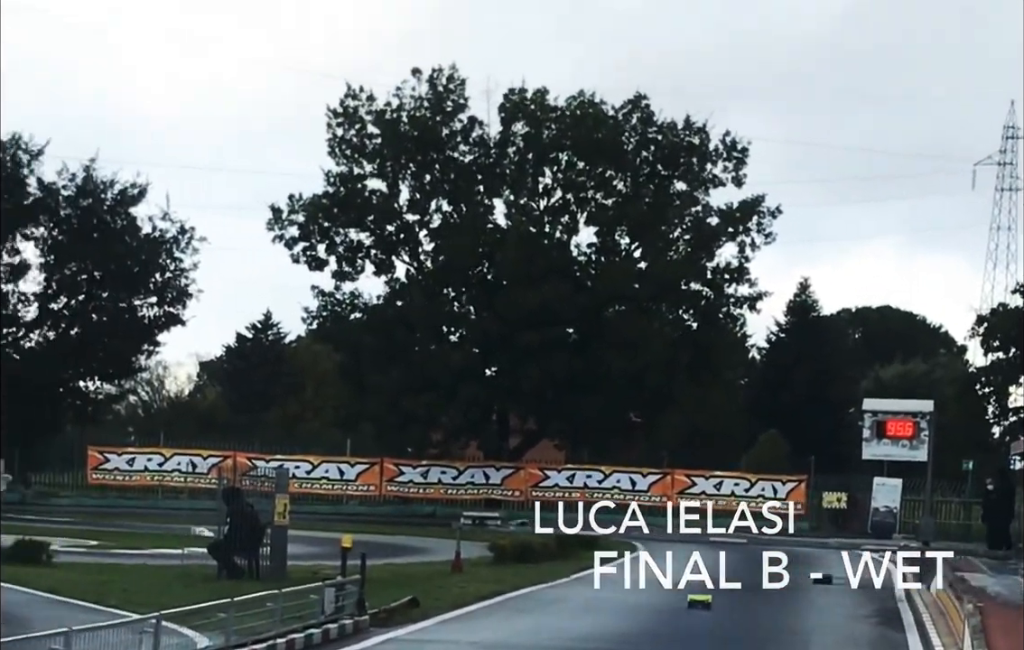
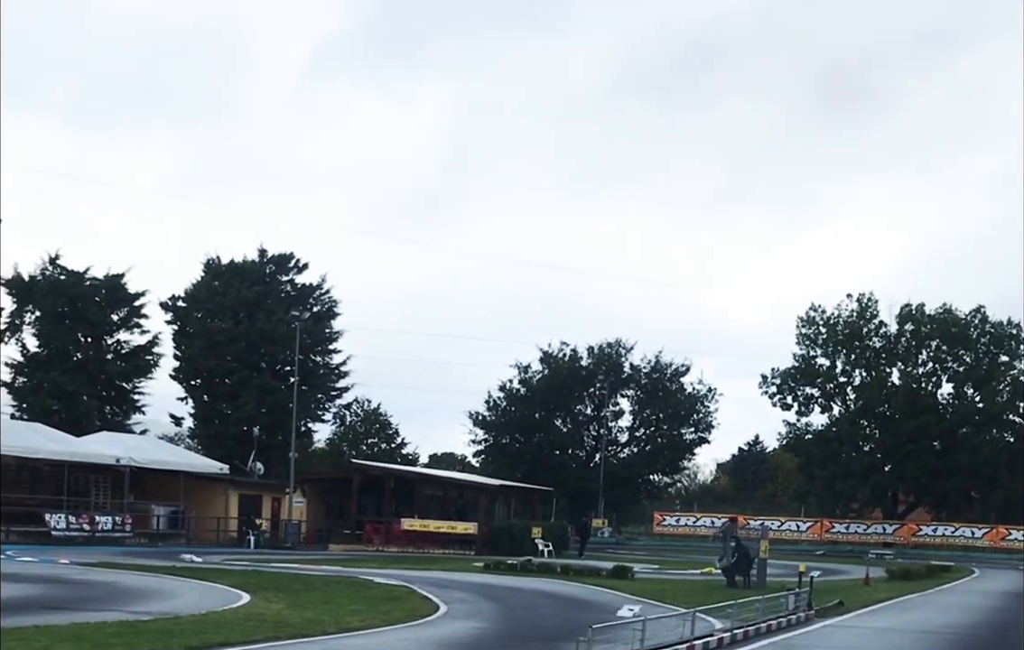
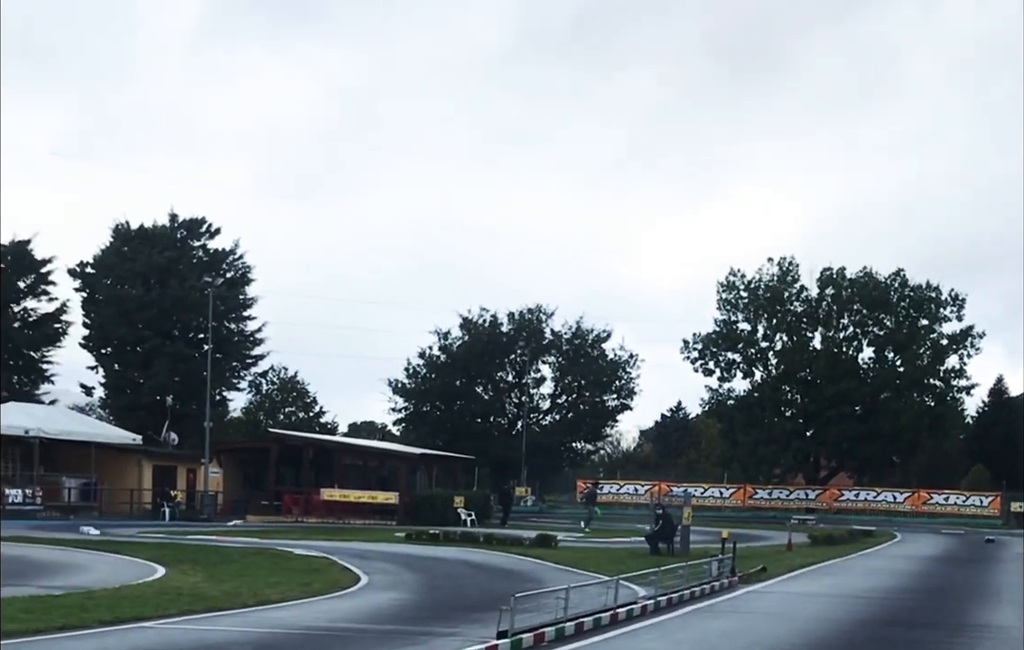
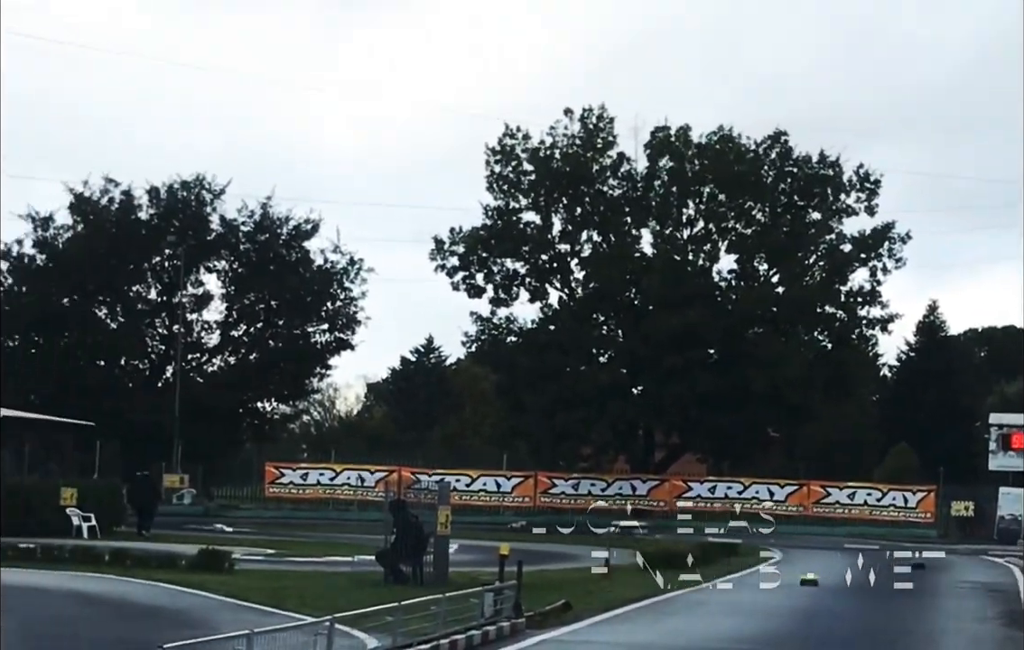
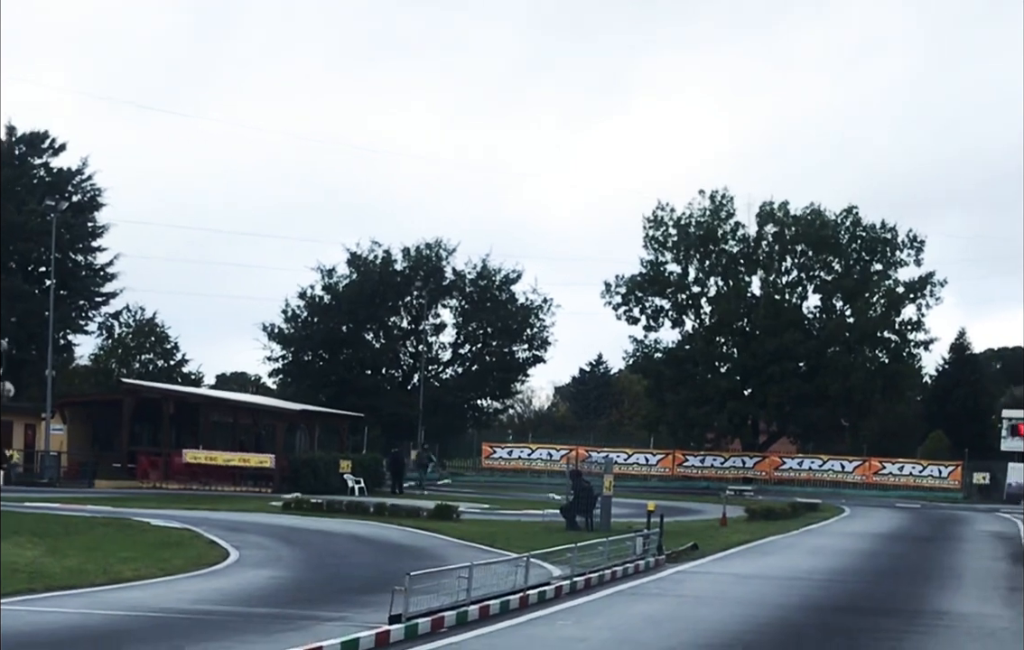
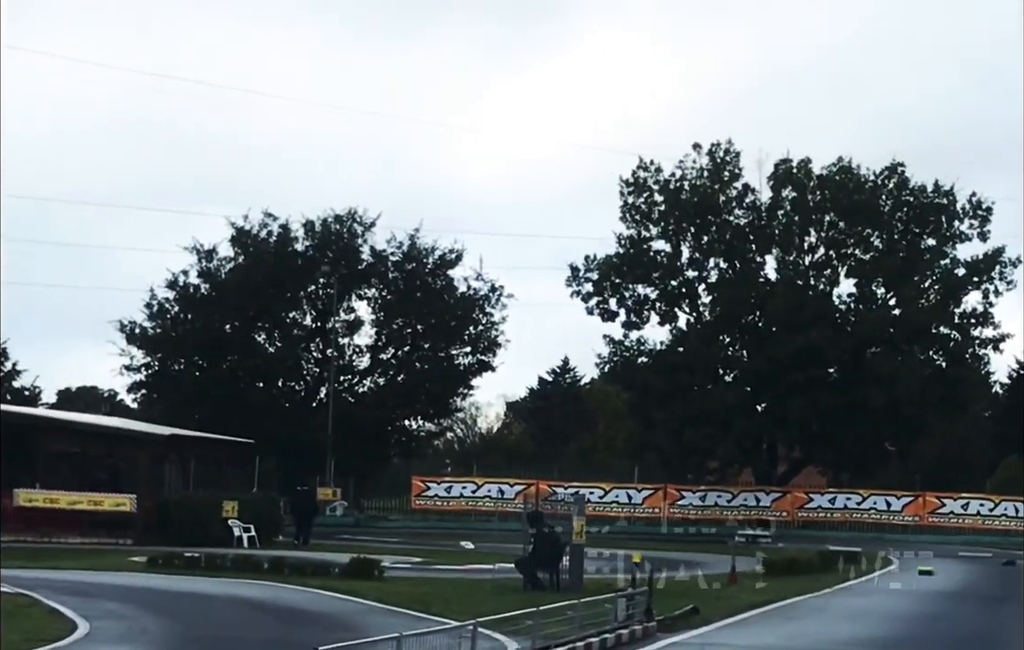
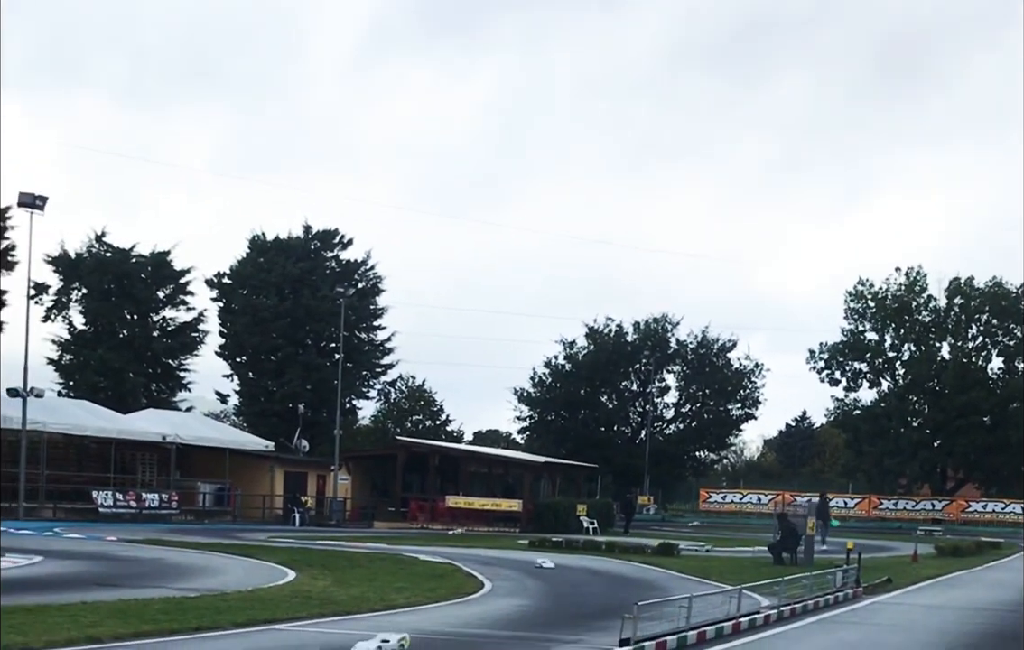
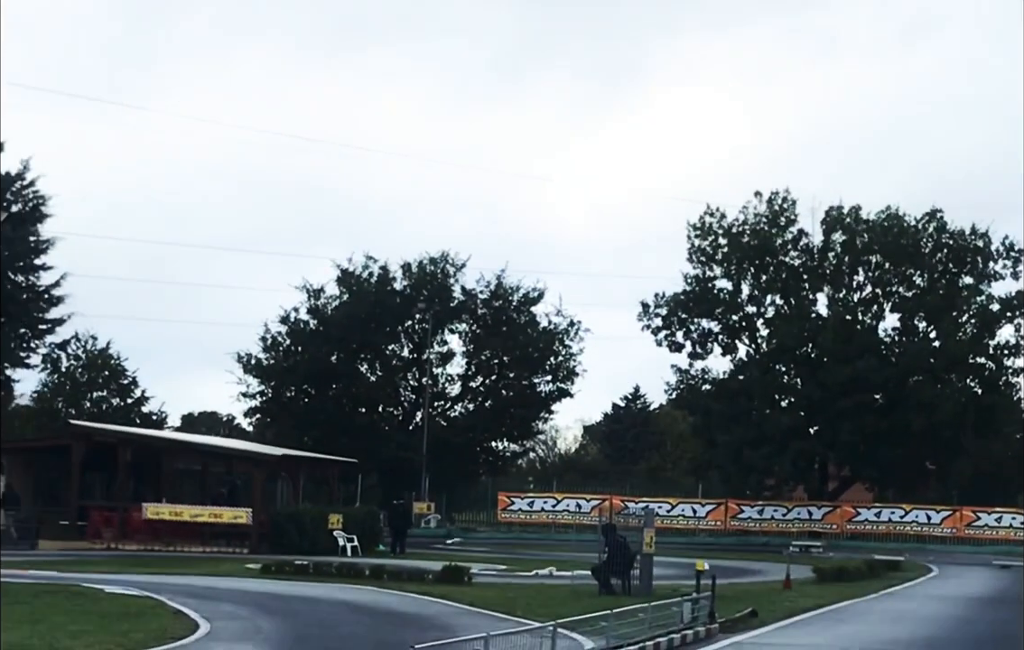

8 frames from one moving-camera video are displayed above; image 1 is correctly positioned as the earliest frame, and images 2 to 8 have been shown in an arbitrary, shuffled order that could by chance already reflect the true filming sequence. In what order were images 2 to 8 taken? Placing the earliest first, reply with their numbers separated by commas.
4, 6, 8, 5, 3, 2, 7
